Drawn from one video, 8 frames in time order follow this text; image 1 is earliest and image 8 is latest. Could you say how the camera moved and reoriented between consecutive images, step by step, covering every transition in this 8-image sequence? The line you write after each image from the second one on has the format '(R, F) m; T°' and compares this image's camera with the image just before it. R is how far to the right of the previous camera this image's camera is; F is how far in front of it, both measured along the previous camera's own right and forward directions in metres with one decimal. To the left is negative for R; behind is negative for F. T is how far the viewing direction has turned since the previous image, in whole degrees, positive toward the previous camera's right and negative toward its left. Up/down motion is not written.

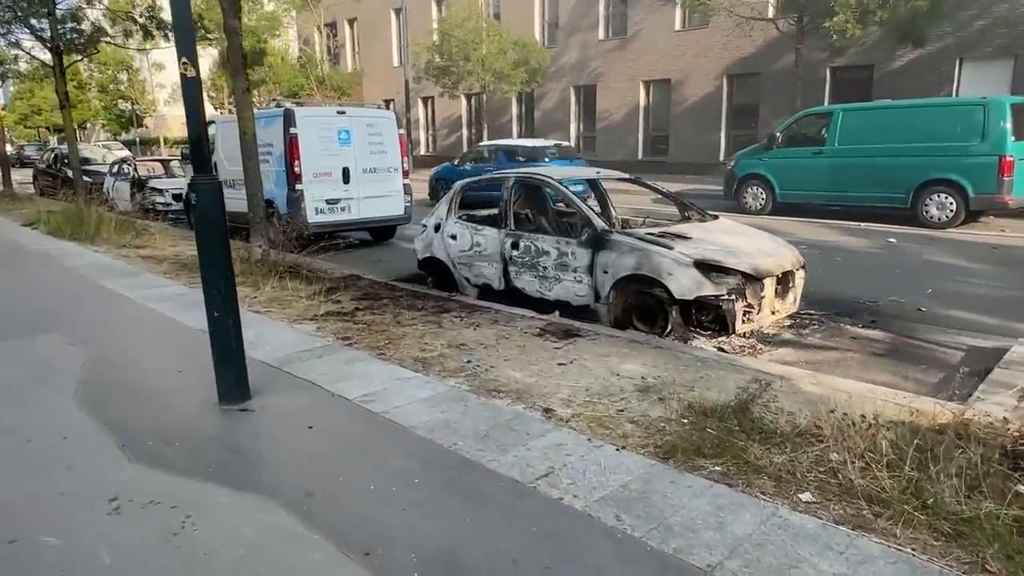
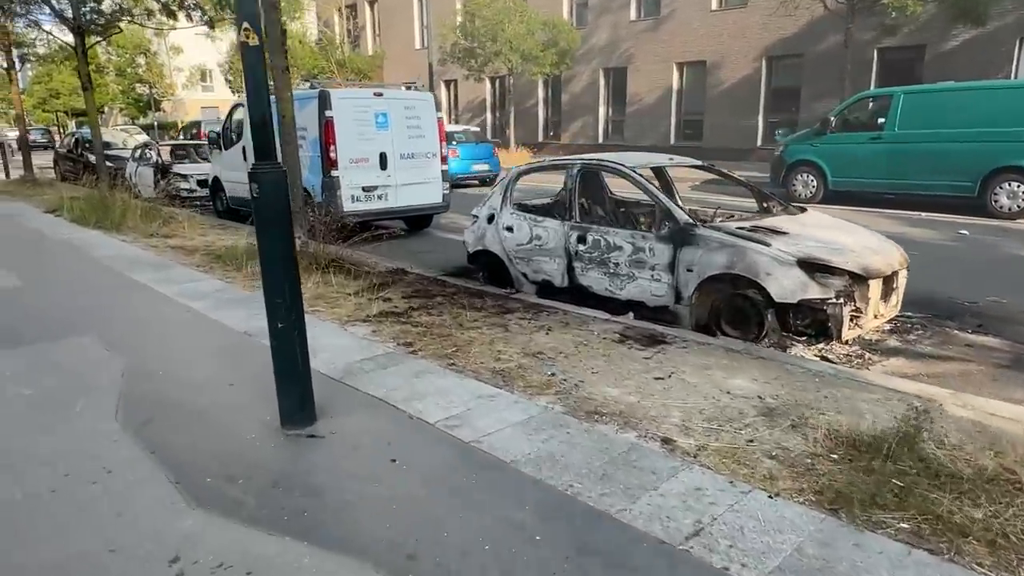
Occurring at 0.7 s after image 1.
(-0.6, +0.7) m; -1°
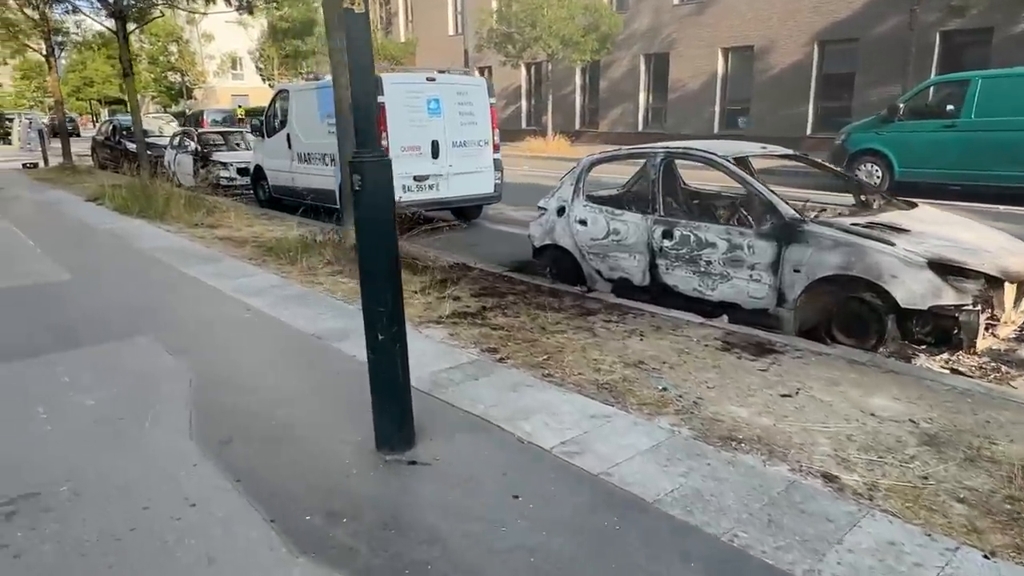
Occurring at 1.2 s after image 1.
(-0.5, +0.5) m; -2°
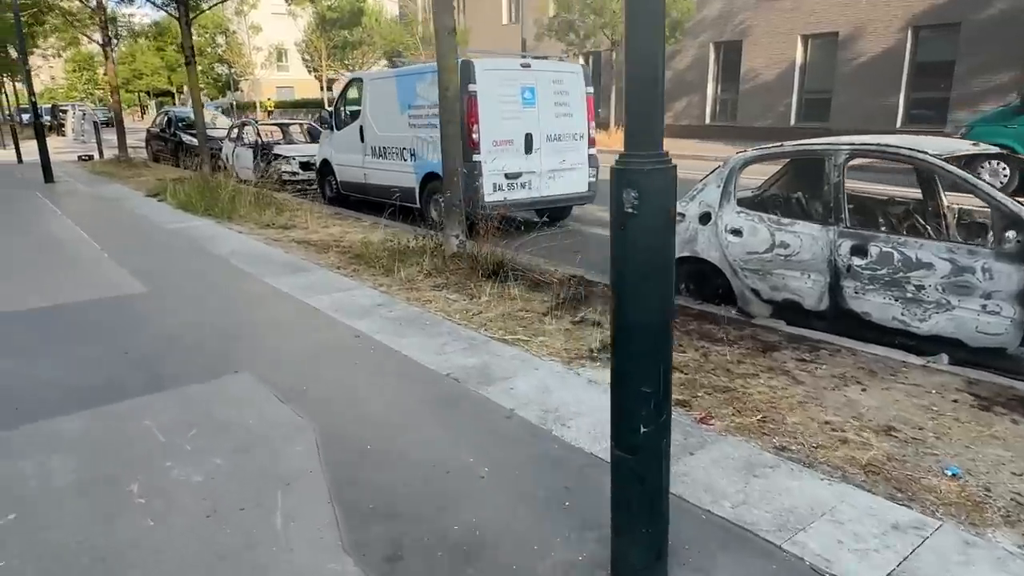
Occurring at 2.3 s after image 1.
(-1.0, +1.1) m; -3°
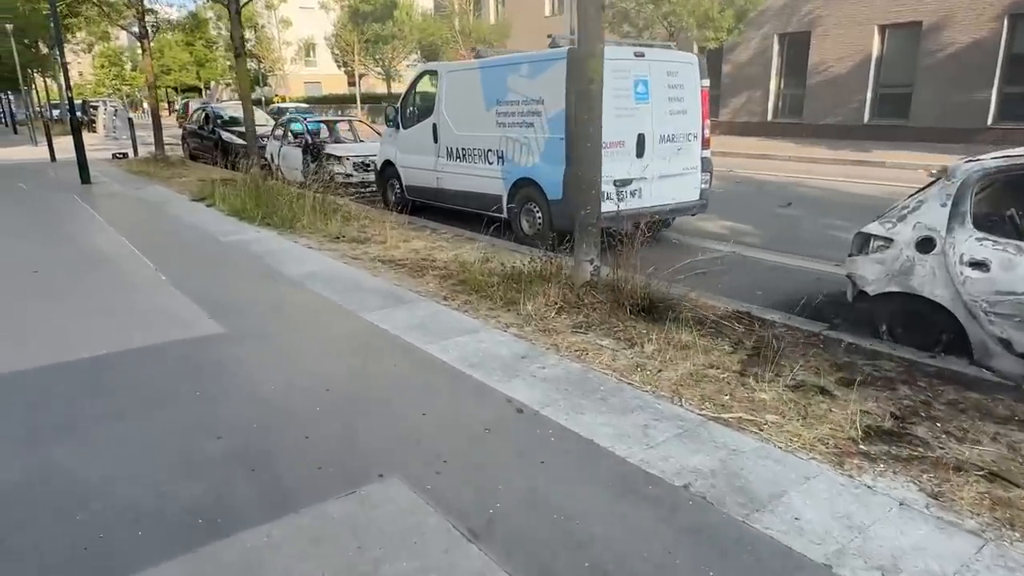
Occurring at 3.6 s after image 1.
(-1.1, +1.3) m; -2°
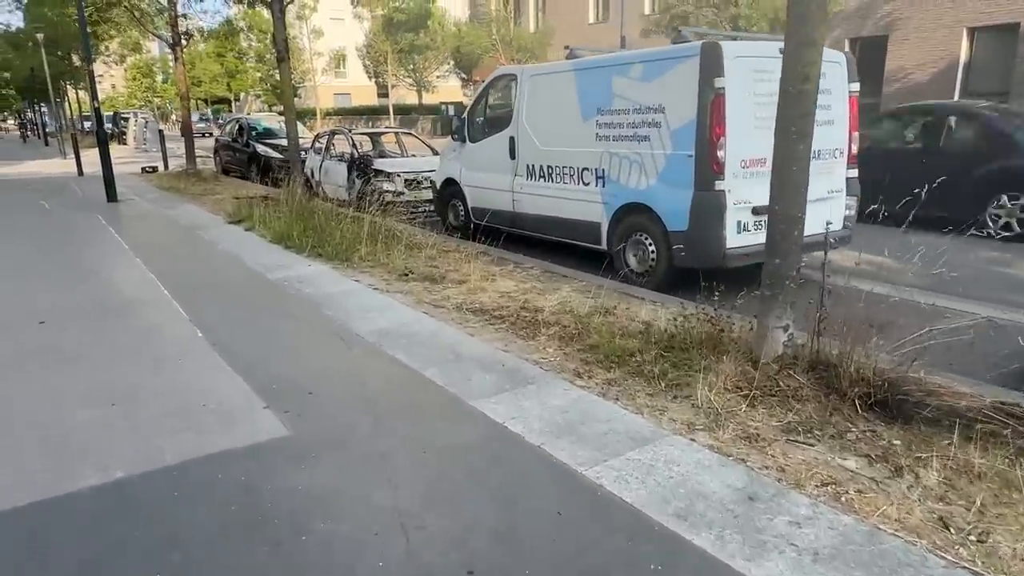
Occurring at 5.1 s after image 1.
(-0.9, +1.6) m; -2°
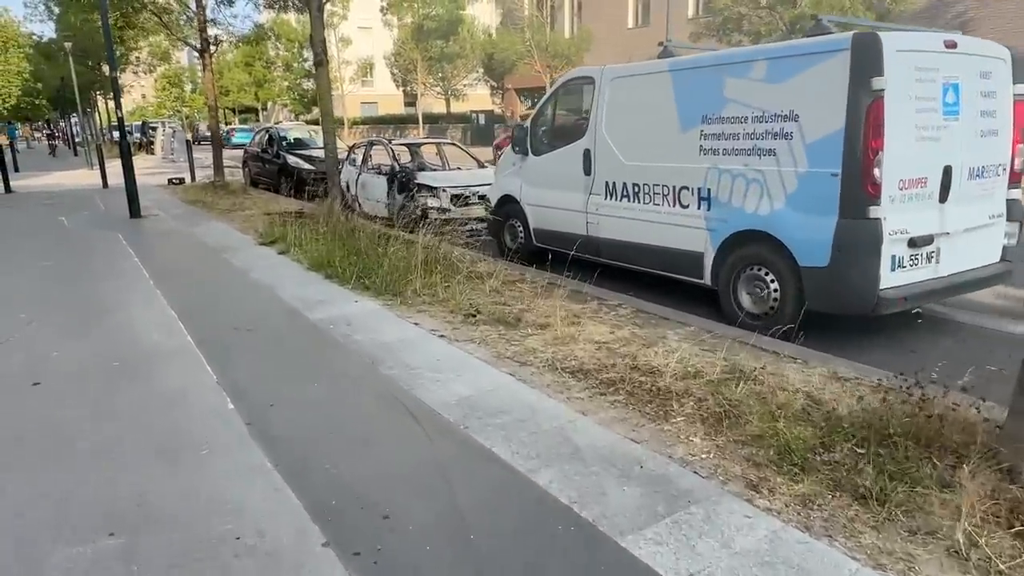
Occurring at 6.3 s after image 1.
(-0.6, +1.2) m; -2°
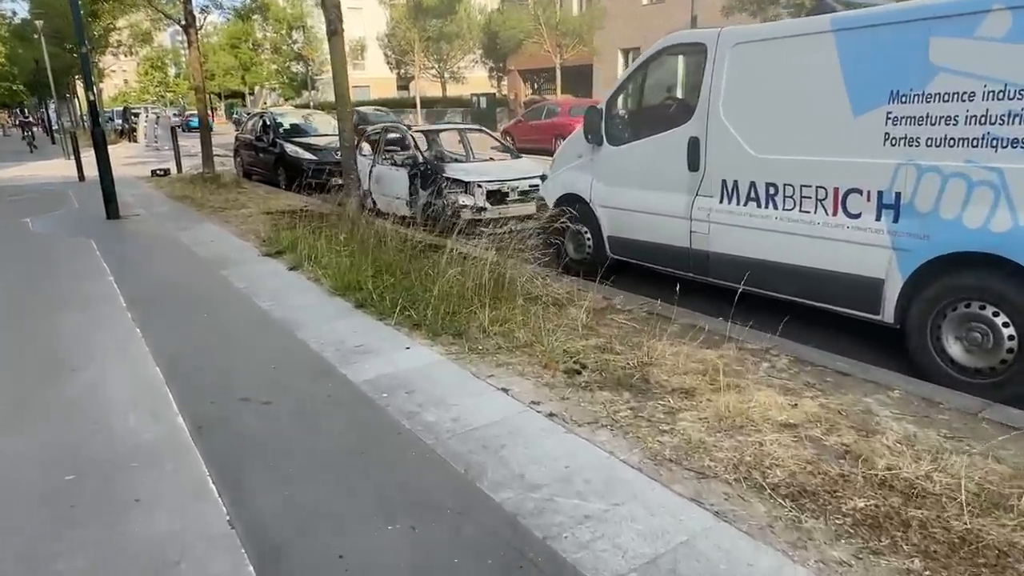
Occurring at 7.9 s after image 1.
(-0.8, +1.8) m; +1°
